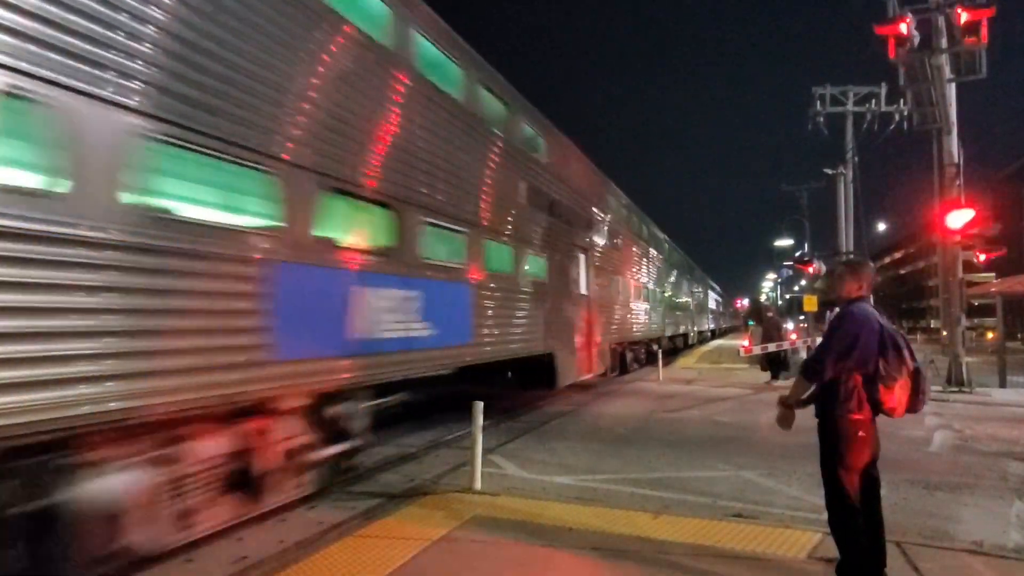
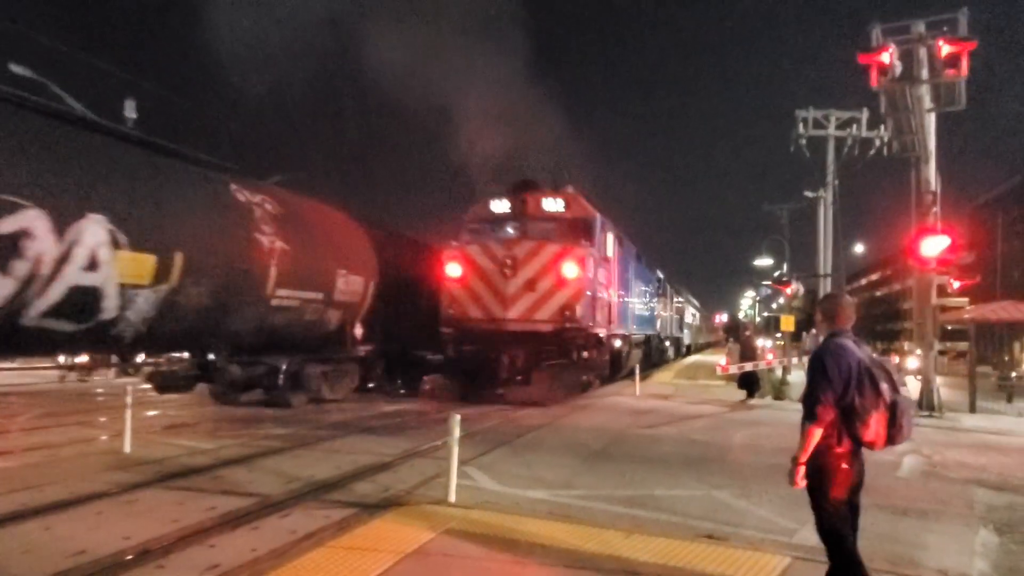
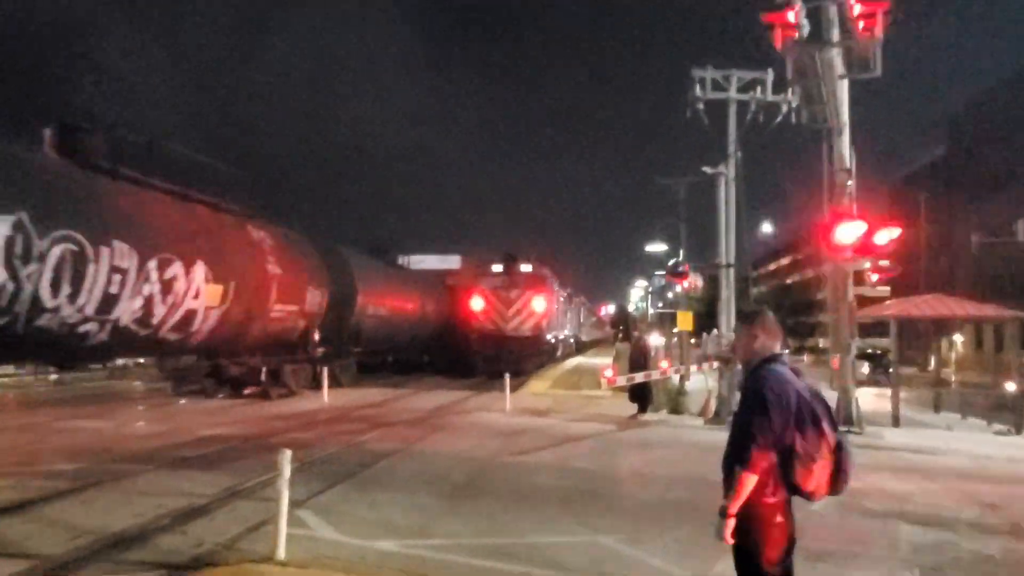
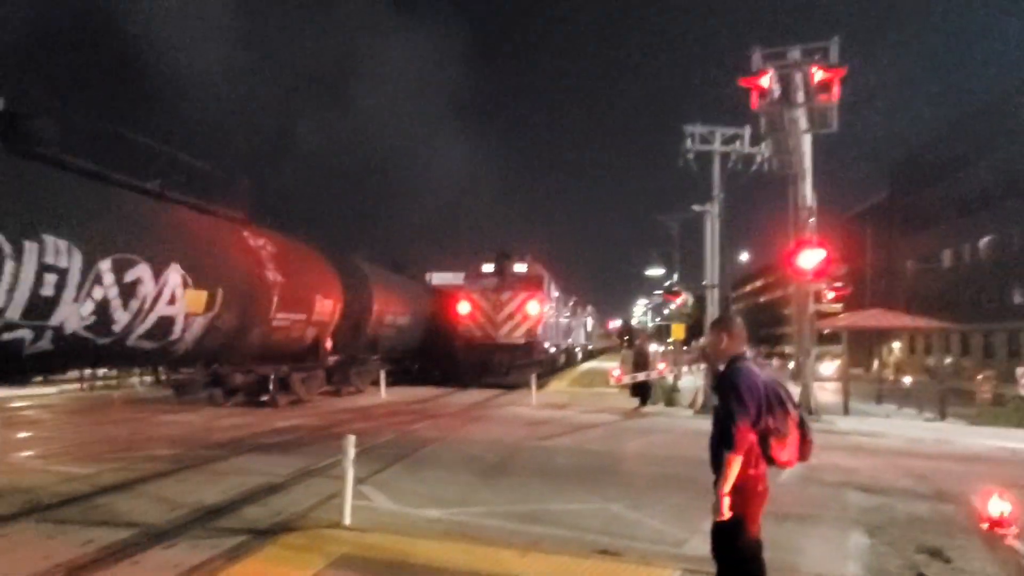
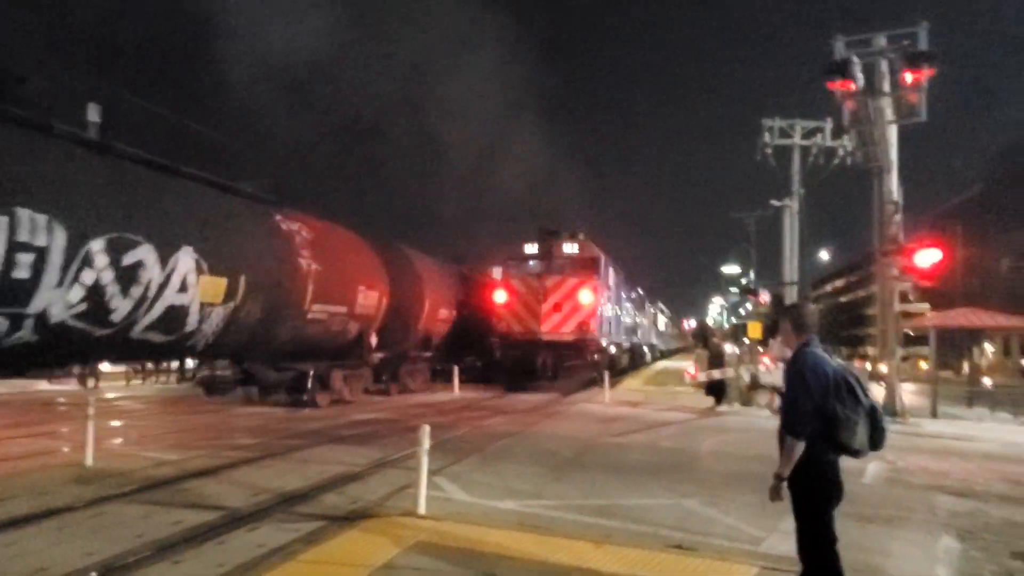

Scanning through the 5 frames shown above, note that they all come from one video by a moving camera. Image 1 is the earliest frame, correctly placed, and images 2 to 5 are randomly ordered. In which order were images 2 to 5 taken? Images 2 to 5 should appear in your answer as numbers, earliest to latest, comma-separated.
2, 5, 4, 3
